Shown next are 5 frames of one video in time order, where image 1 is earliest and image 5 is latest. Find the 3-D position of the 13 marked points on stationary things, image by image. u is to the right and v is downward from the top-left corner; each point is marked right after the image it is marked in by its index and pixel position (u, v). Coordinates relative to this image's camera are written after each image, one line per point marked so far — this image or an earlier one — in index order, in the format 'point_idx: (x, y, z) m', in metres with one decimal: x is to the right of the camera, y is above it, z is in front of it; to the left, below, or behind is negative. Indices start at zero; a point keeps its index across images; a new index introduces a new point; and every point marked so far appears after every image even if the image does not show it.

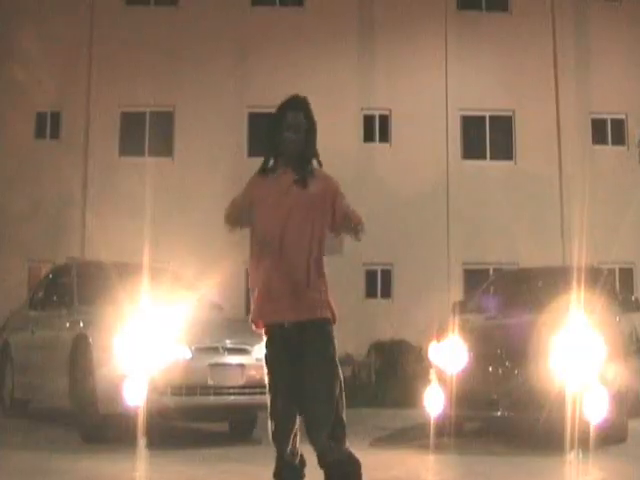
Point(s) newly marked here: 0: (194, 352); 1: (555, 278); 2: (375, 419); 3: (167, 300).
0: (-1.0, -1.0, +9.6) m
1: (+2.1, -0.3, +10.4) m
2: (+0.6, -1.7, +10.9) m
3: (-1.4, -0.6, +10.3) m
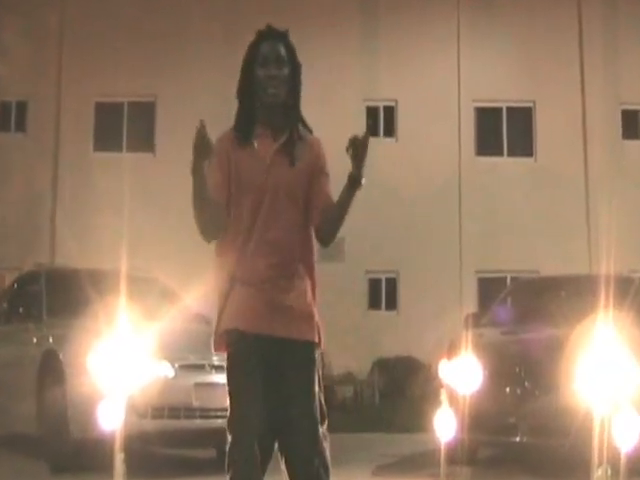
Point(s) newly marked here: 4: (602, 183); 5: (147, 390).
0: (-1.1, -1.0, +8.6) m
1: (+2.1, -0.4, +9.3) m
2: (+0.5, -1.8, +9.9) m
3: (-1.4, -0.7, +9.3) m
4: (+3.9, +0.8, +15.7) m
5: (-1.3, -1.1, +8.5) m
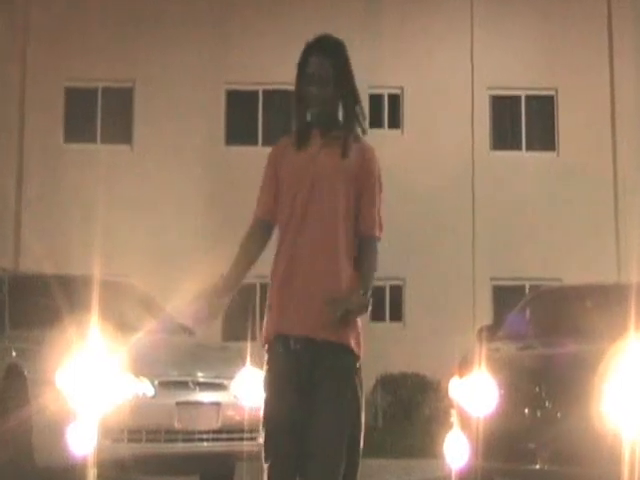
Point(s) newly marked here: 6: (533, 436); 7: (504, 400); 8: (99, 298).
0: (-1.1, -1.0, +7.7) m
1: (+2.1, -0.4, +8.4) m
2: (+0.5, -1.8, +8.9) m
3: (-1.4, -0.7, +8.4) m
4: (+3.9, +0.7, +14.7) m
5: (-1.3, -1.1, +7.6) m
6: (+1.2, -1.1, +6.5) m
7: (+1.1, -1.0, +6.8) m
8: (-1.7, -0.5, +8.8) m
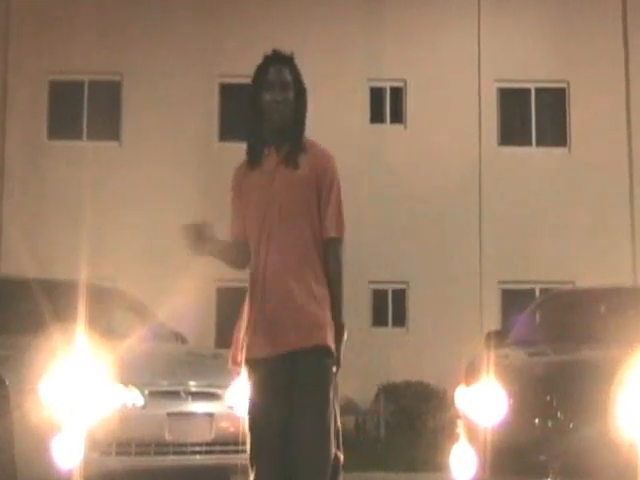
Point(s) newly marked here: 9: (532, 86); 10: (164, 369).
0: (-1.1, -1.0, +7.3) m
1: (+2.1, -0.4, +8.0) m
2: (+0.5, -1.8, +8.5) m
3: (-1.4, -0.7, +7.9) m
4: (+3.9, +0.7, +14.3) m
5: (-1.3, -1.1, +7.1) m
6: (+1.2, -1.1, +6.1) m
7: (+1.1, -1.0, +6.4) m
8: (-1.7, -0.5, +8.4) m
9: (+1.9, +1.4, +10.1) m
10: (-1.0, -0.9, +7.5) m
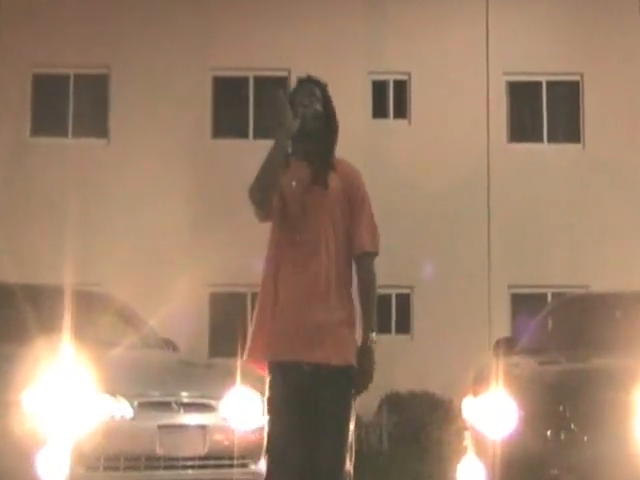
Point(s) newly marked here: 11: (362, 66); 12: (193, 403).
0: (-1.1, -1.0, +6.9) m
1: (+2.1, -0.4, +7.5) m
2: (+0.5, -1.8, +8.1) m
3: (-1.4, -0.7, +7.5) m
4: (+4.0, +0.7, +13.8) m
5: (-1.3, -1.2, +6.7) m
6: (+1.2, -1.1, +5.7) m
7: (+1.1, -1.0, +6.0) m
8: (-1.7, -0.5, +8.0) m
9: (+1.9, +1.4, +9.7) m
10: (-1.0, -0.9, +7.1) m
11: (+0.3, +1.5, +9.5) m
12: (-0.8, -1.0, +7.1) m
